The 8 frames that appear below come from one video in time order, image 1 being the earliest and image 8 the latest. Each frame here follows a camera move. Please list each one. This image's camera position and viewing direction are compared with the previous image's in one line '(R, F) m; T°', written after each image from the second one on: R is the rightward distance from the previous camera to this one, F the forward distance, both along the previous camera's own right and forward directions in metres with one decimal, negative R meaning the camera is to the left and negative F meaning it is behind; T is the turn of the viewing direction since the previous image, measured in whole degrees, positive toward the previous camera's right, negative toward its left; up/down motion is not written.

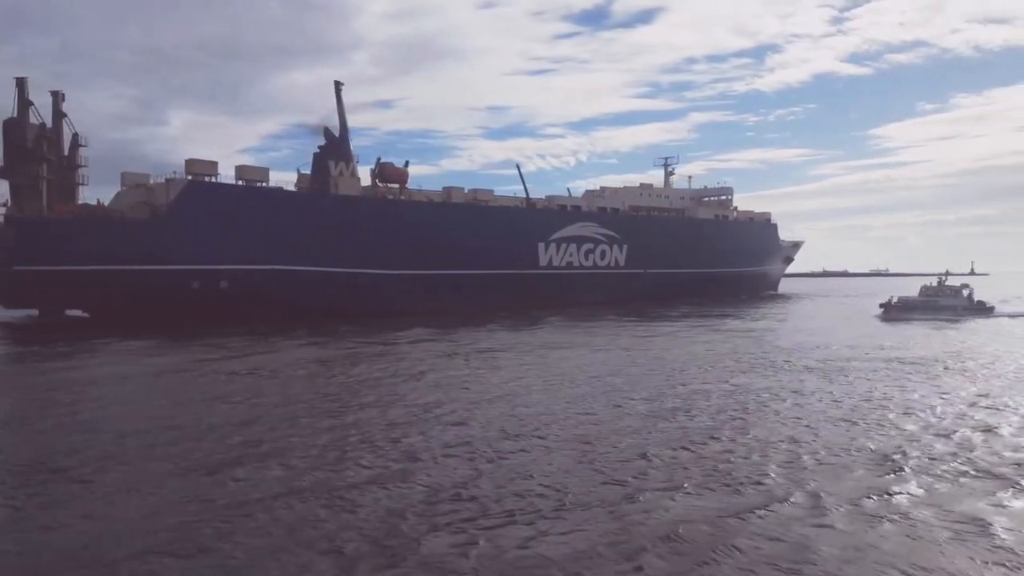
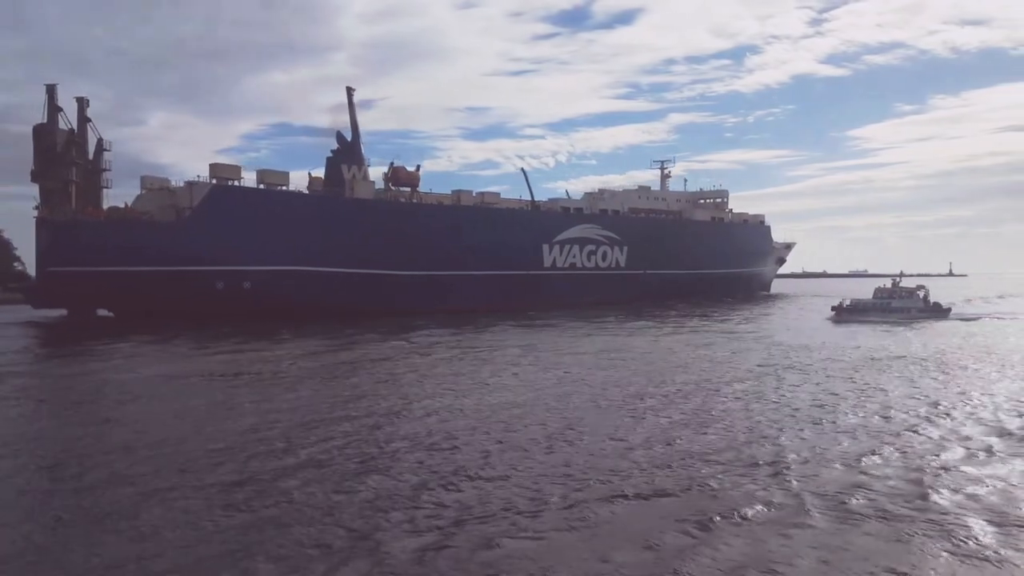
(-0.6, -0.6) m; +1°
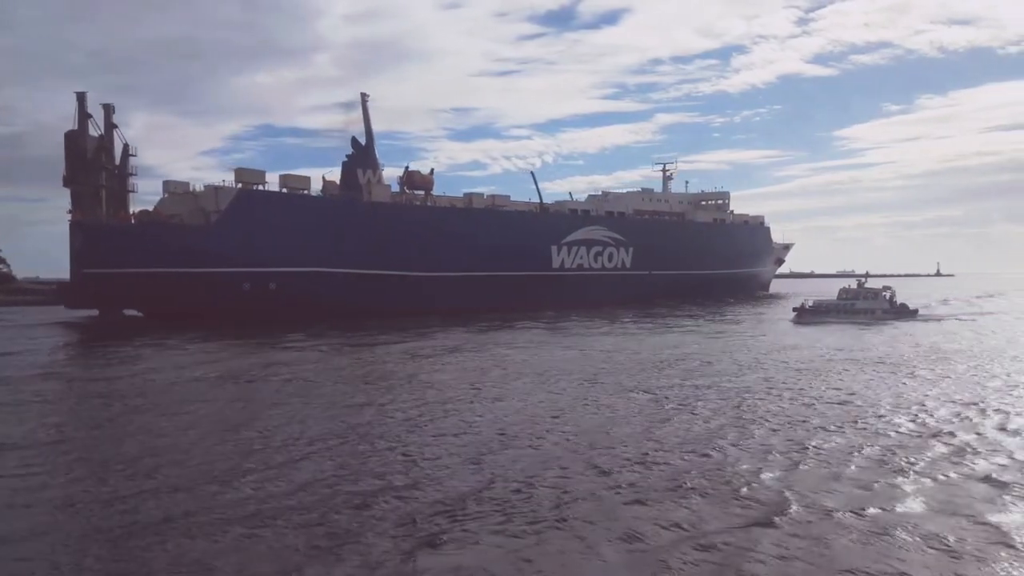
(-0.5, -0.6) m; +1°
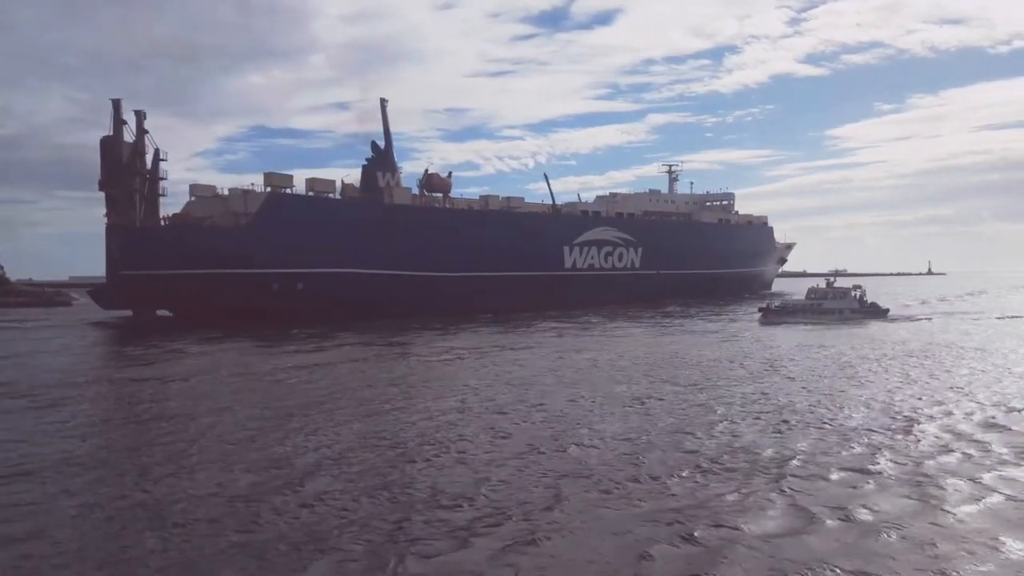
(-0.6, -0.6) m; 0°
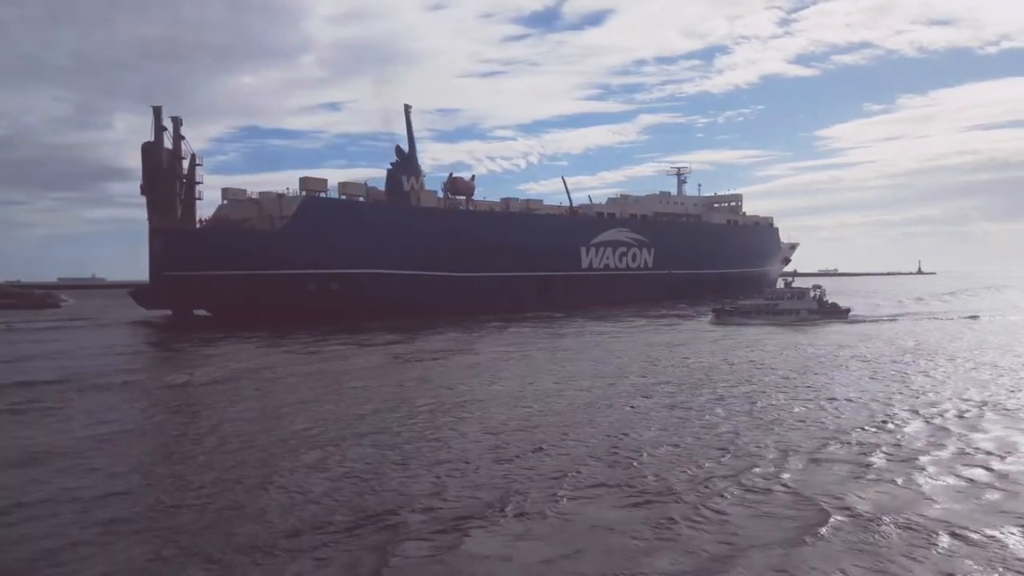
(-0.8, -0.6) m; +1°
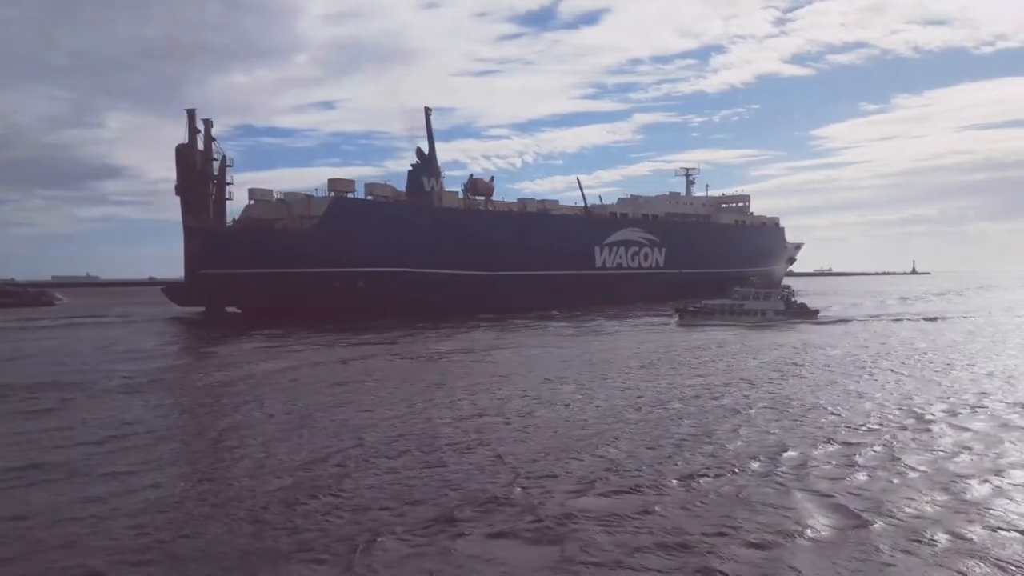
(-0.6, -0.6) m; 0°
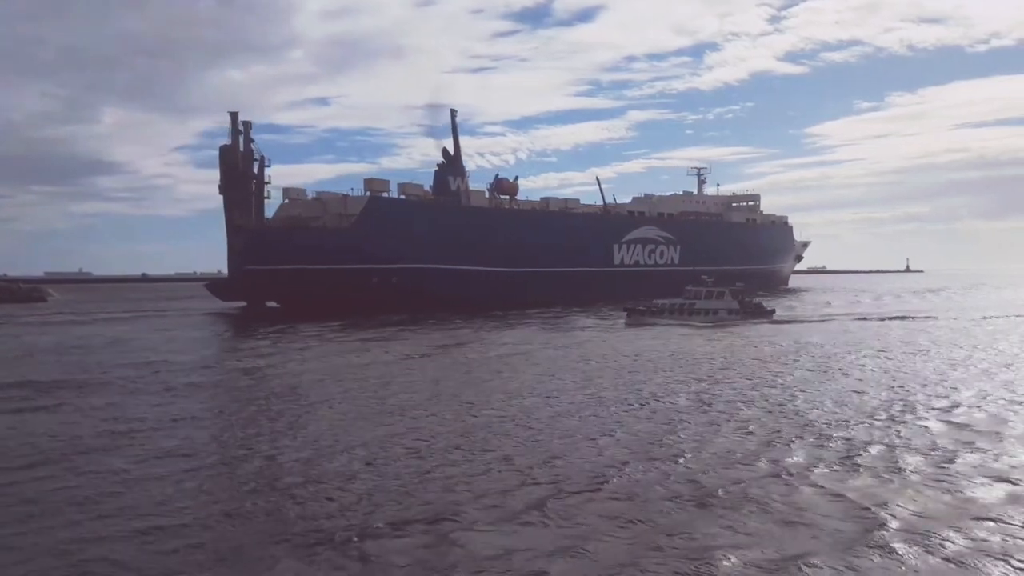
(-0.8, -0.7) m; 0°
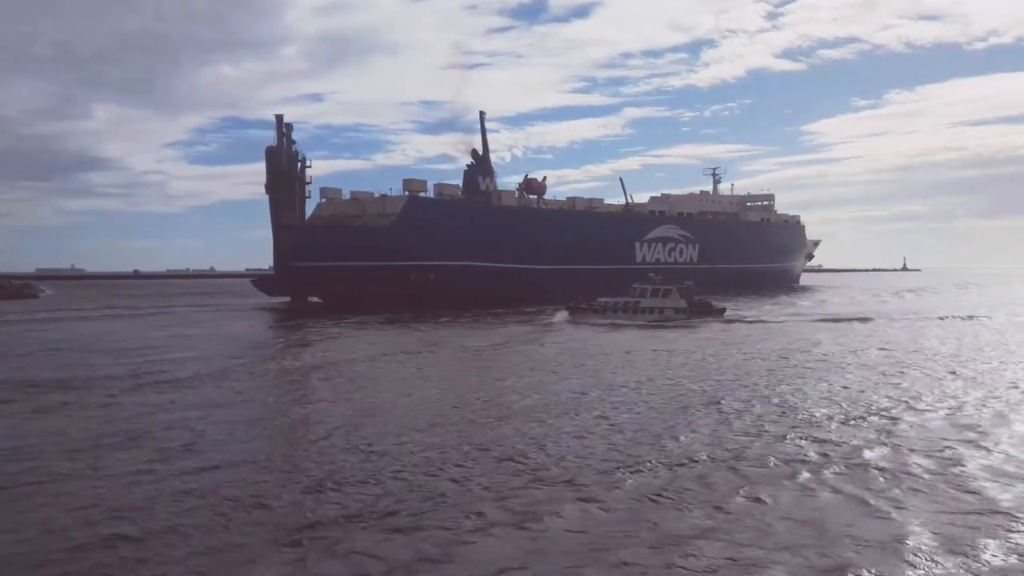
(-0.9, -0.7) m; 0°
